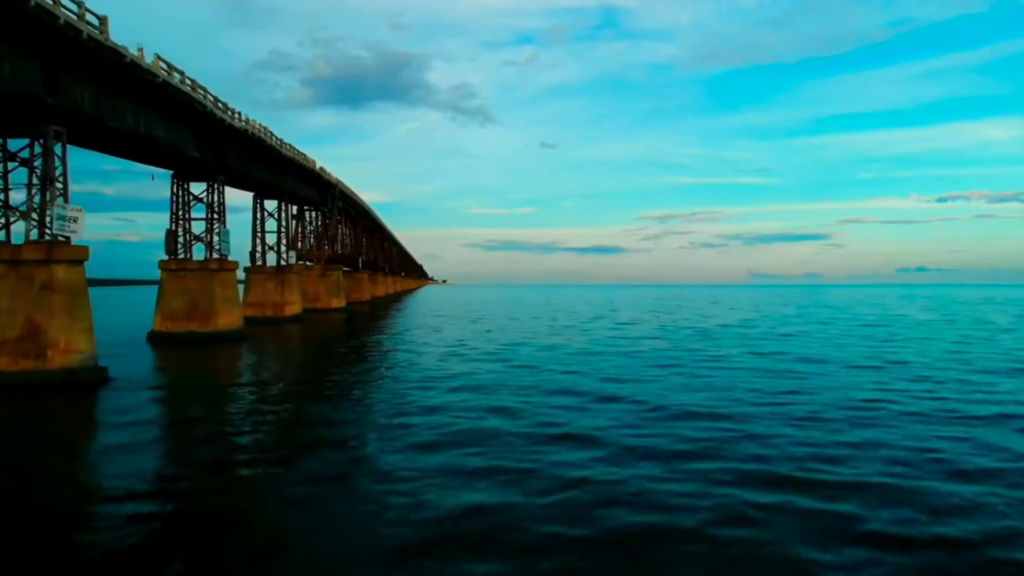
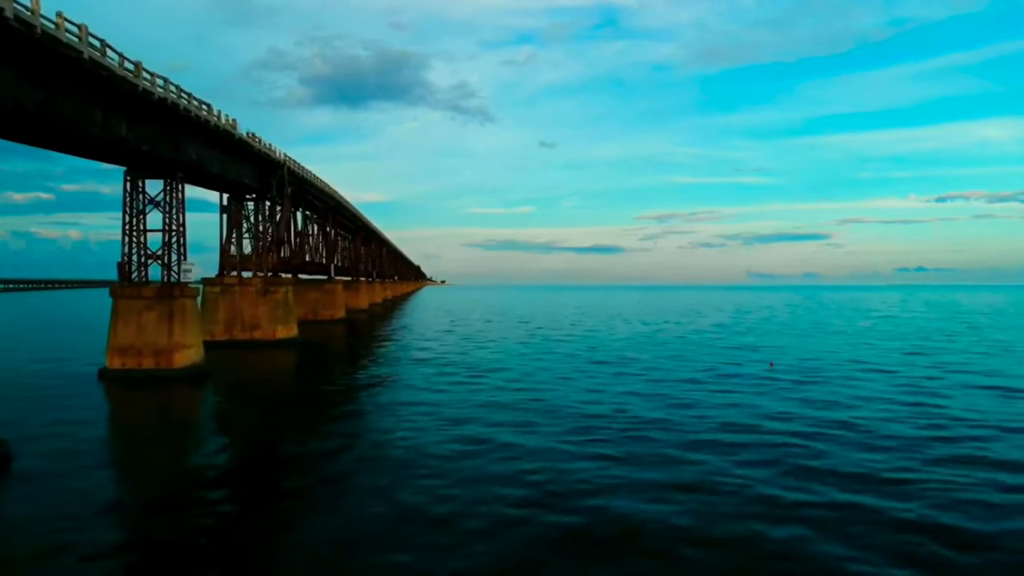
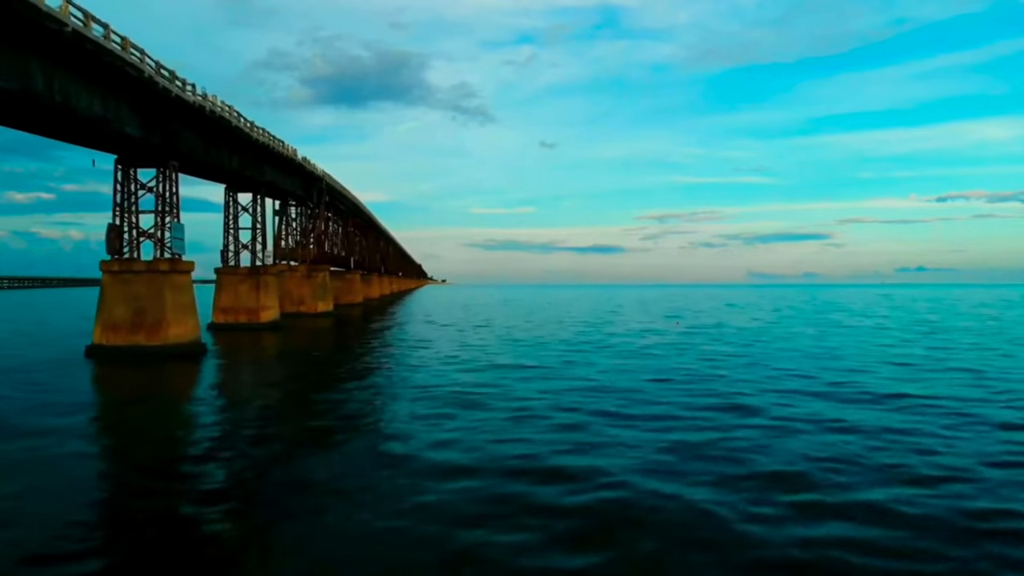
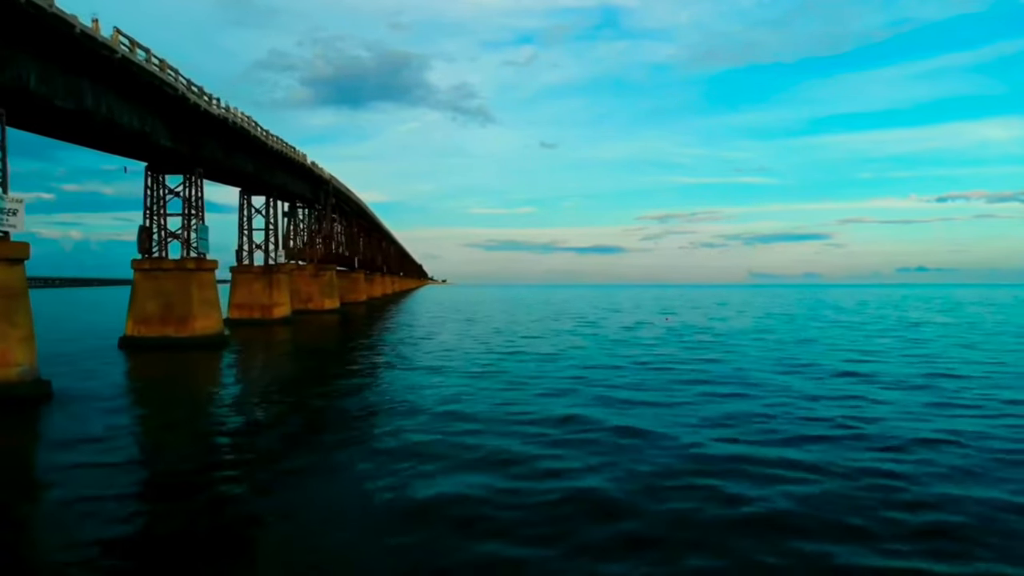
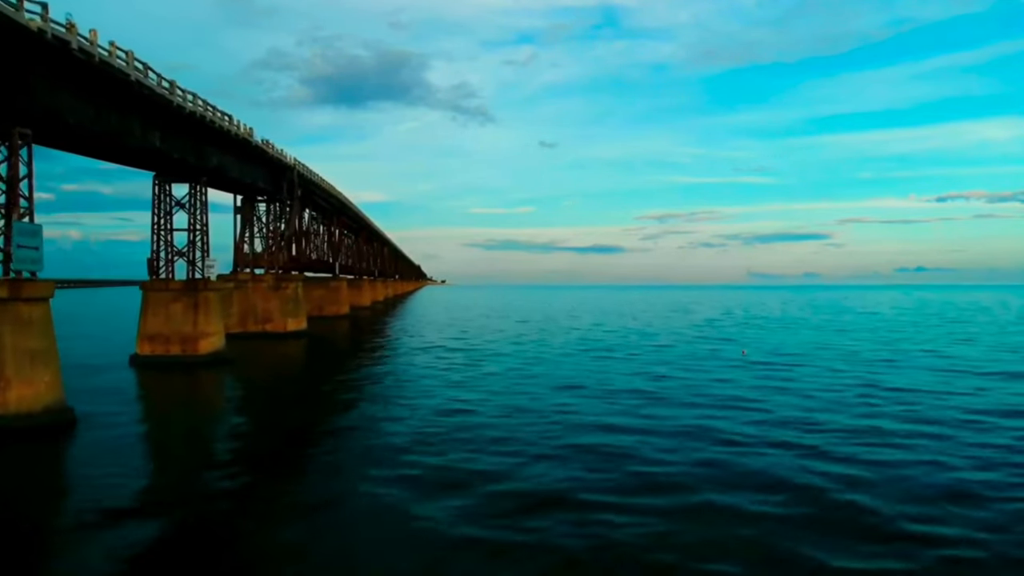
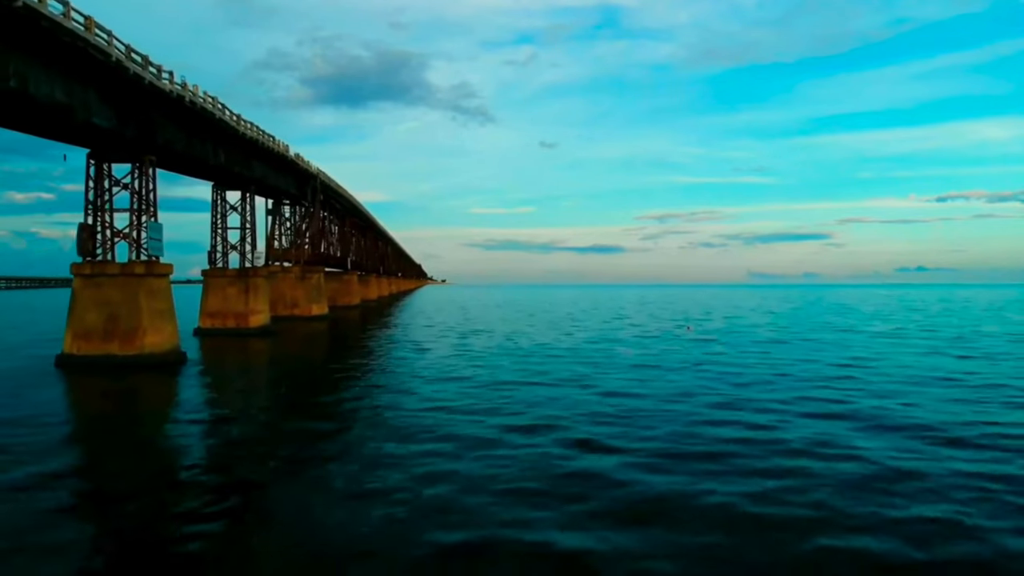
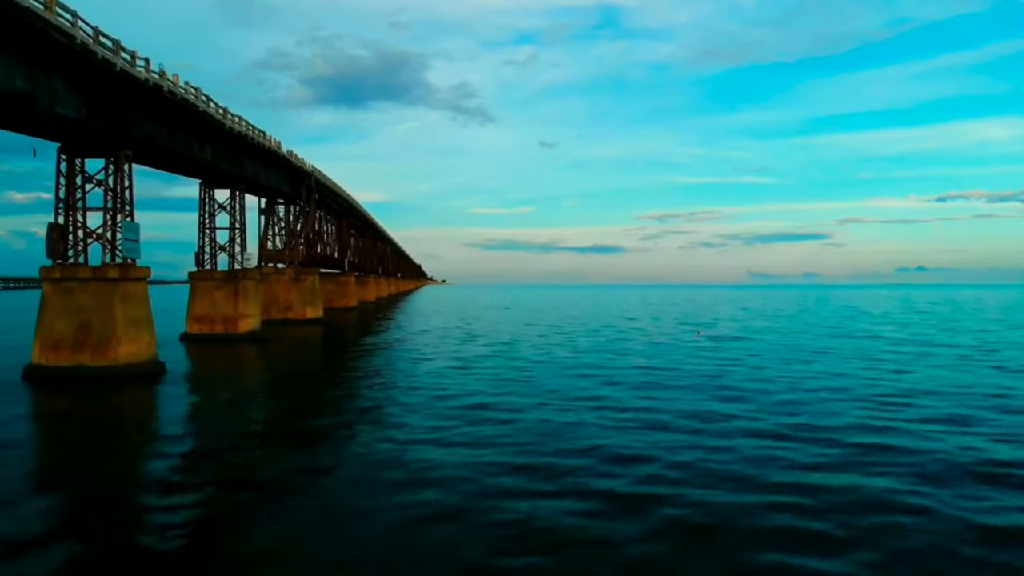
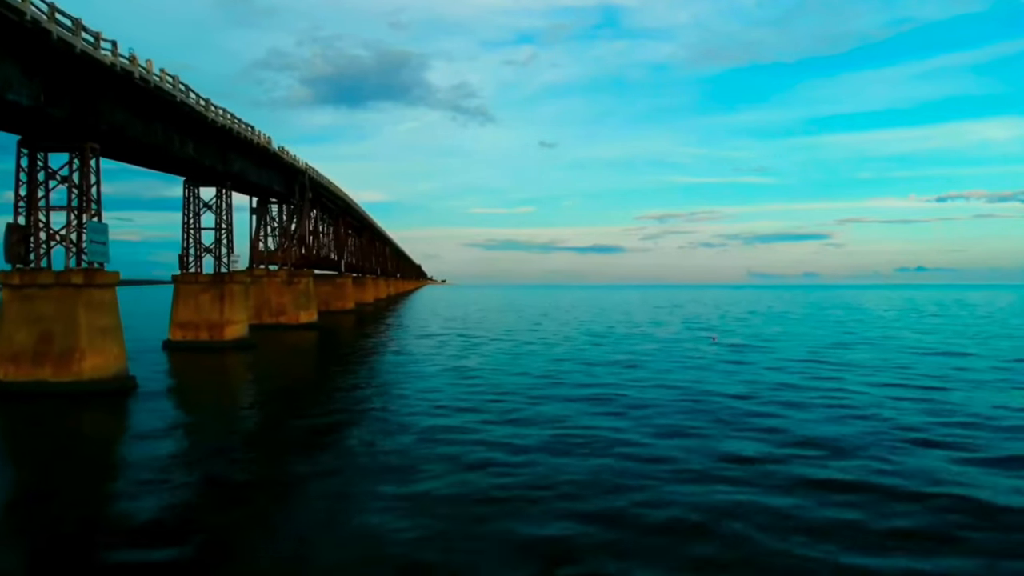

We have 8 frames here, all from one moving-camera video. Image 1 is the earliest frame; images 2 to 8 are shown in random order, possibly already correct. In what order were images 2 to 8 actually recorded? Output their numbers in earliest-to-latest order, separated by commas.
4, 3, 6, 7, 8, 5, 2
